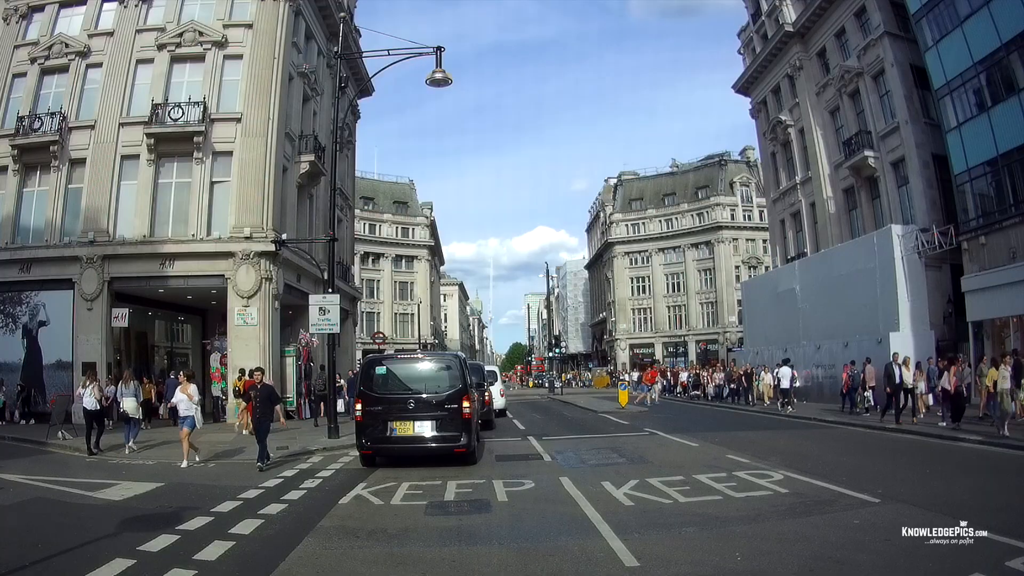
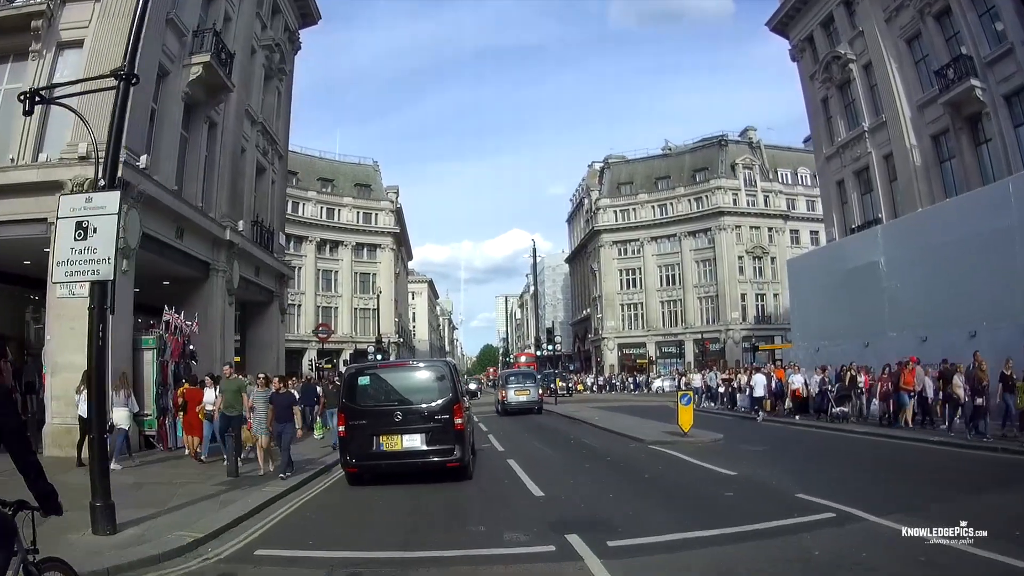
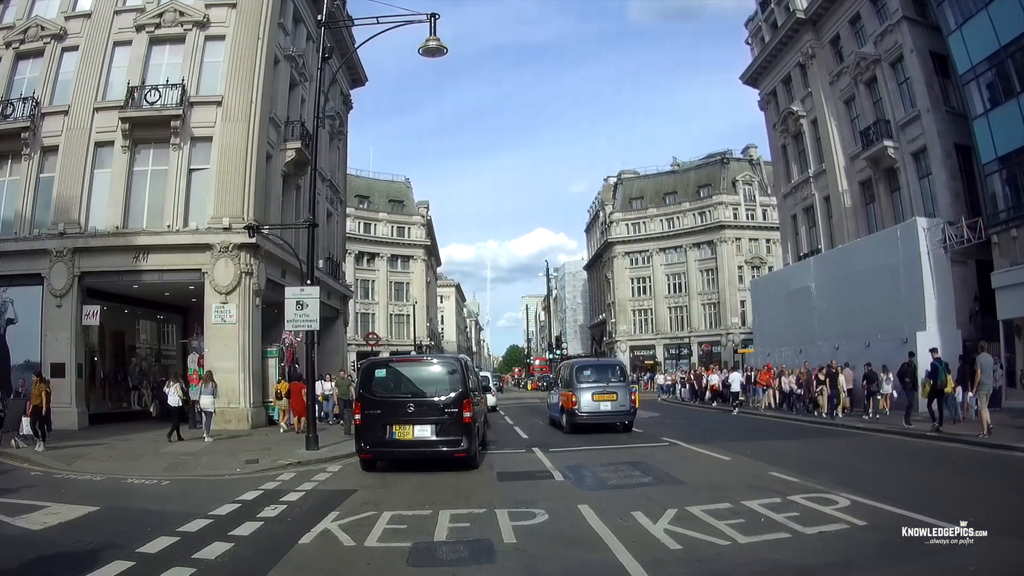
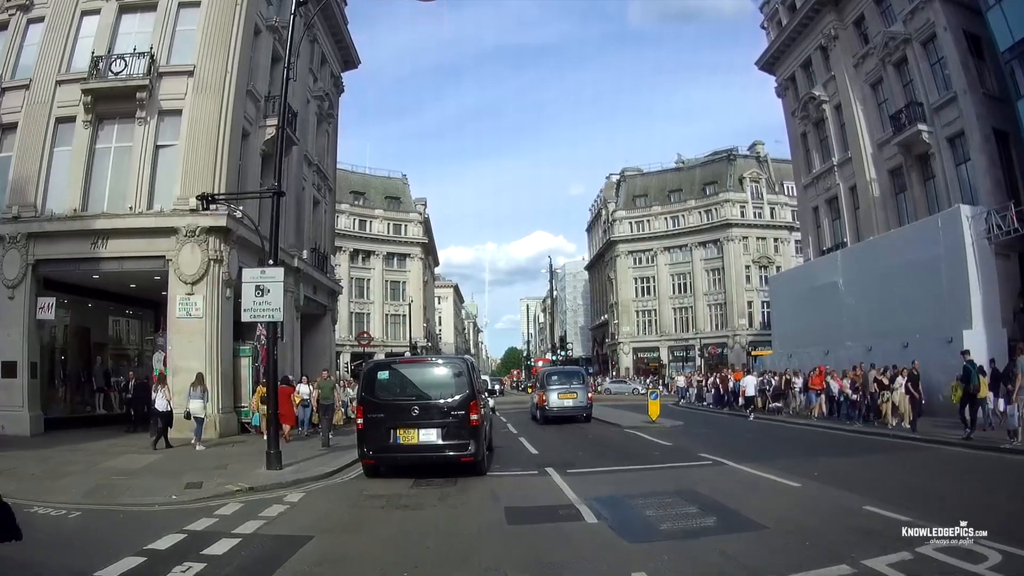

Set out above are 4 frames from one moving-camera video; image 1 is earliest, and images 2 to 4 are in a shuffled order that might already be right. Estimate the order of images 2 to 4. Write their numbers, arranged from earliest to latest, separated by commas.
3, 4, 2
